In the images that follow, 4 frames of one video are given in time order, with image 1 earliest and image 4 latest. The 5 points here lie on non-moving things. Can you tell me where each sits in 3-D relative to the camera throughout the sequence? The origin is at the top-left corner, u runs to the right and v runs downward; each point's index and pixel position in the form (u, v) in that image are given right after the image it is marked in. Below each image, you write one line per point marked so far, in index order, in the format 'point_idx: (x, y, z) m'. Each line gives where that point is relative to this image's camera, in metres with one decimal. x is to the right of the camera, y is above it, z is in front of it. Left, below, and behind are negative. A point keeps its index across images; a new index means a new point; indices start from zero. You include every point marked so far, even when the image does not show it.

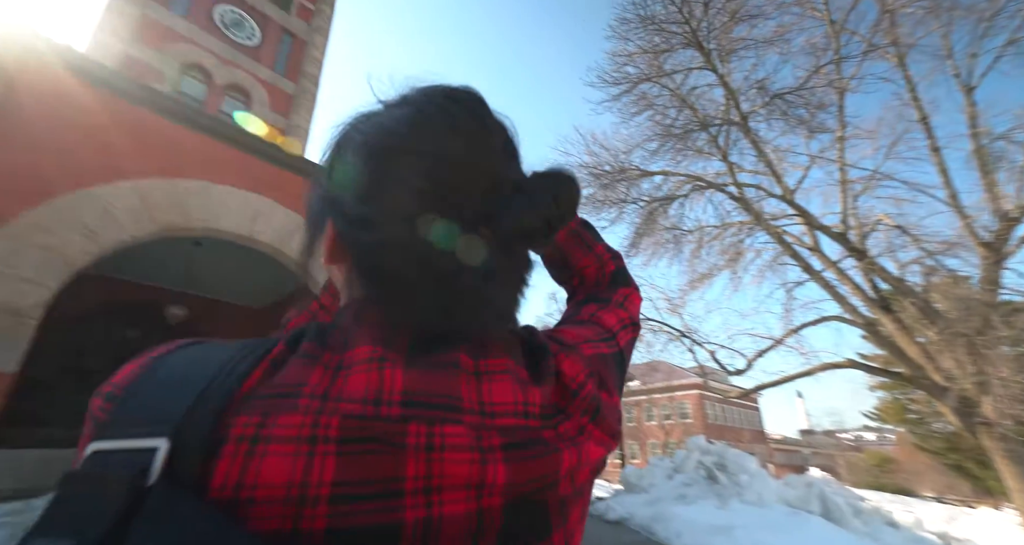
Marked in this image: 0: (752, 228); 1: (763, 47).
0: (+4.6, +0.8, +8.9) m
1: (+4.2, +3.8, +7.8) m
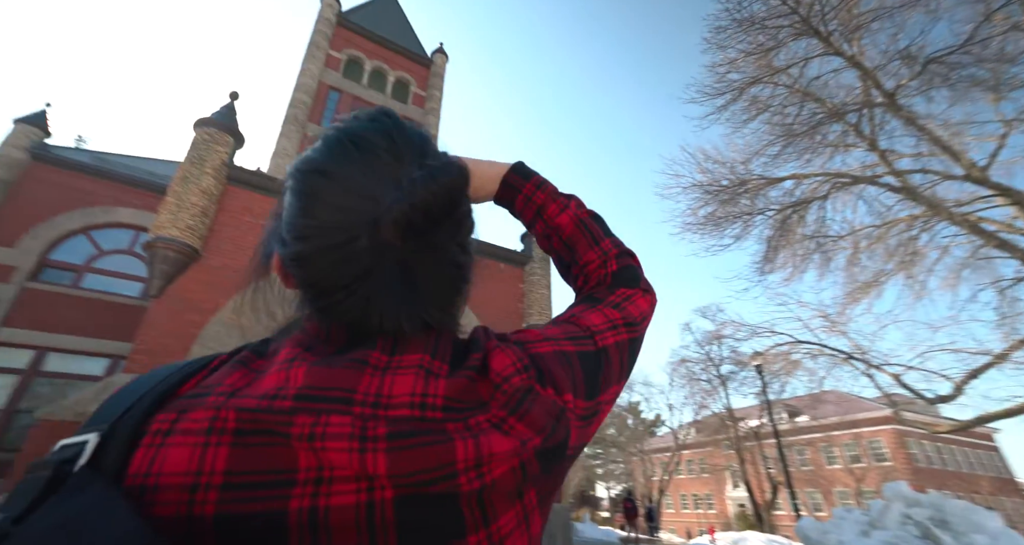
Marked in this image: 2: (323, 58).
0: (+6.5, +0.8, +7.4) m
1: (+5.5, +3.8, +6.8) m
2: (-5.0, +5.7, +12.2) m
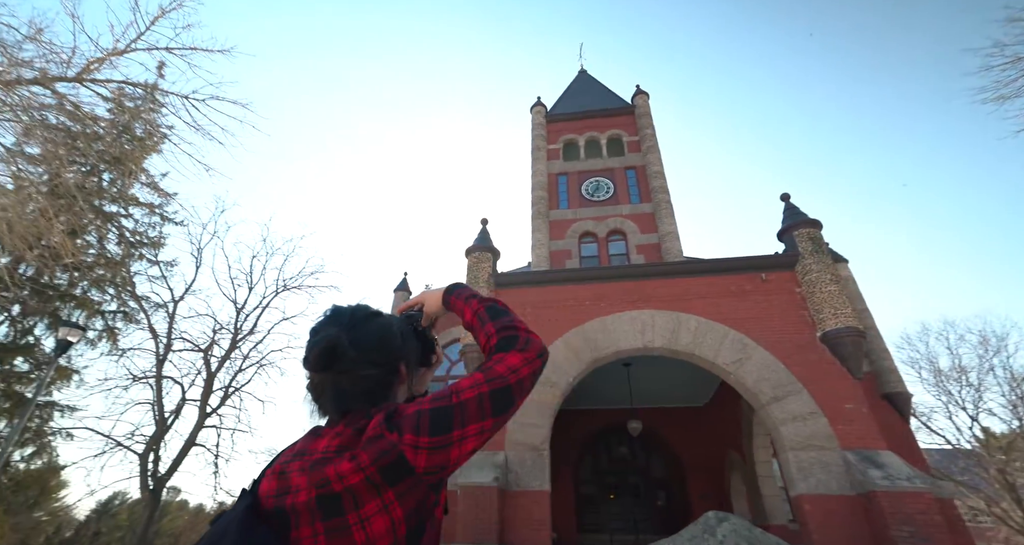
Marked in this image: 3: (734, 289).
0: (+8.5, +2.7, +3.2) m
1: (+6.5, +5.2, +3.8) m
2: (+1.0, +3.6, +14.3) m
3: (+3.9, -0.3, +8.3) m
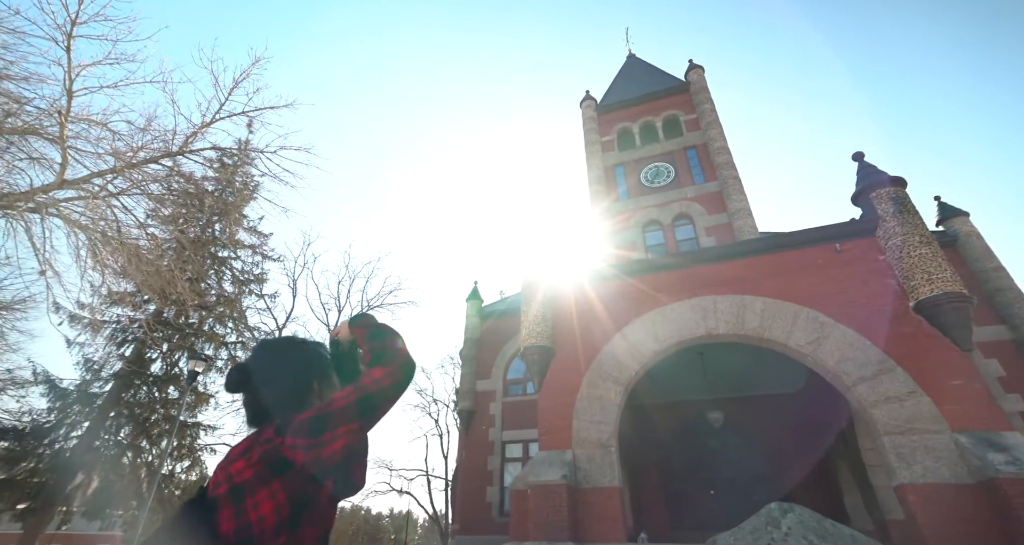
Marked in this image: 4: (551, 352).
0: (+7.9, +3.6, +1.8) m
1: (+5.9, +5.8, +2.8) m
2: (+2.7, +3.8, +14.1) m
3: (+4.8, +0.1, +7.6) m
4: (+0.7, -1.4, +8.3) m
